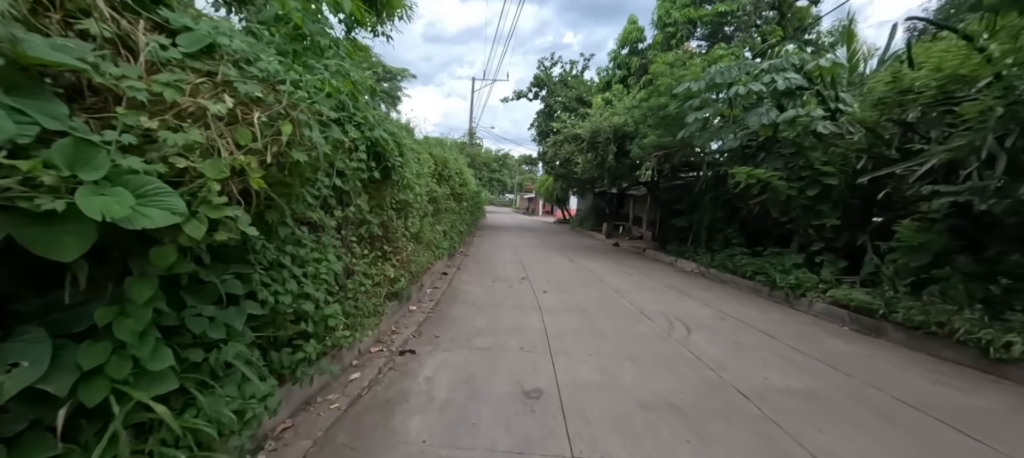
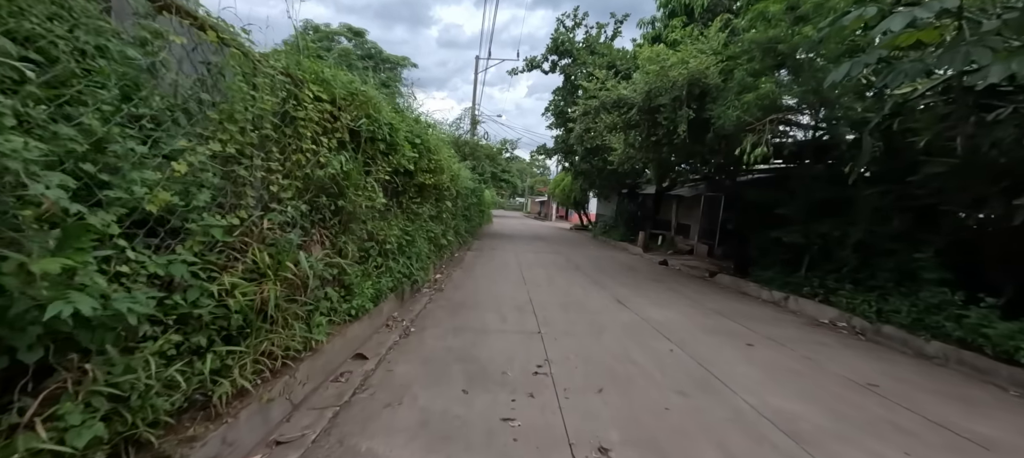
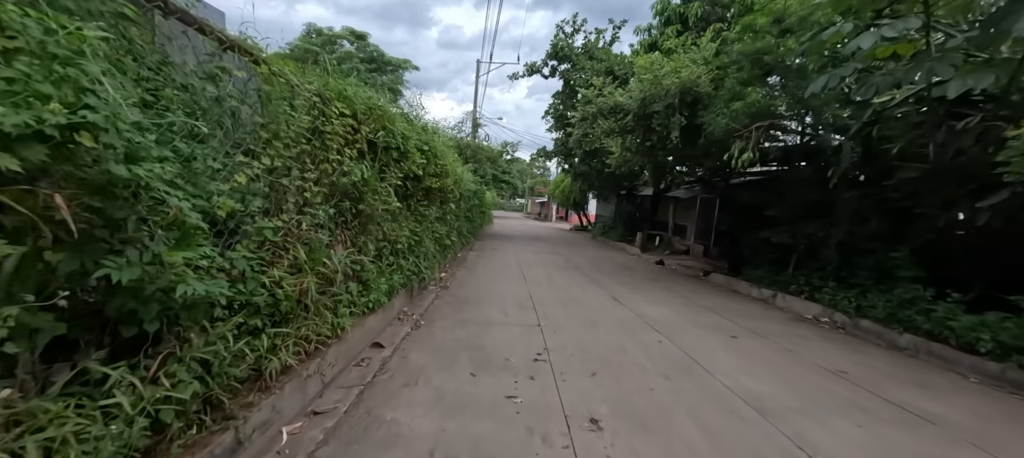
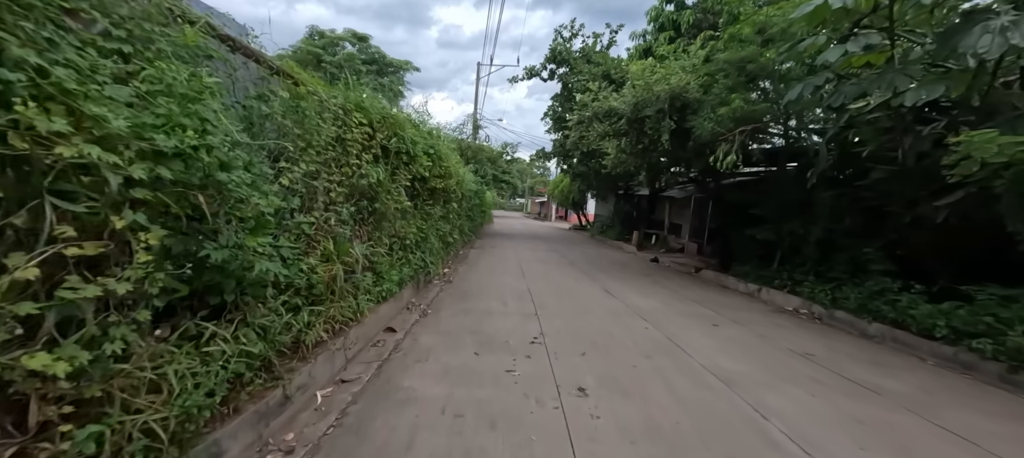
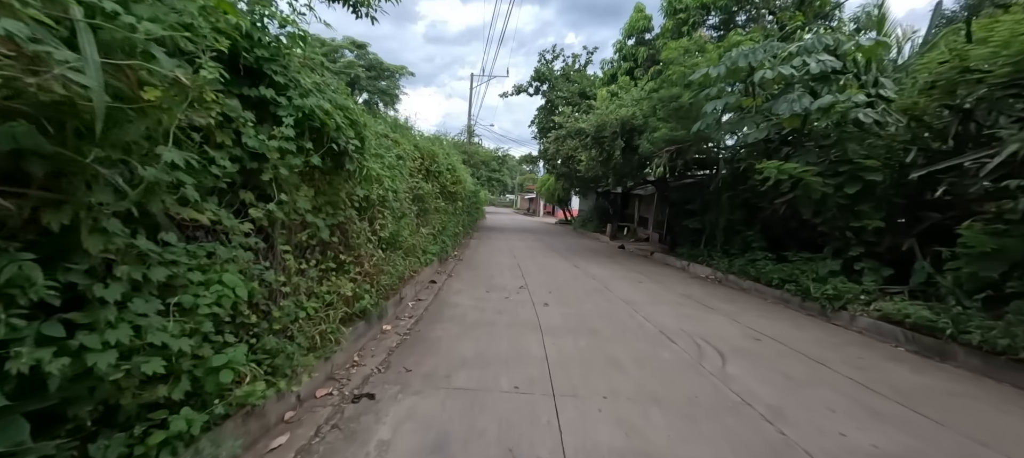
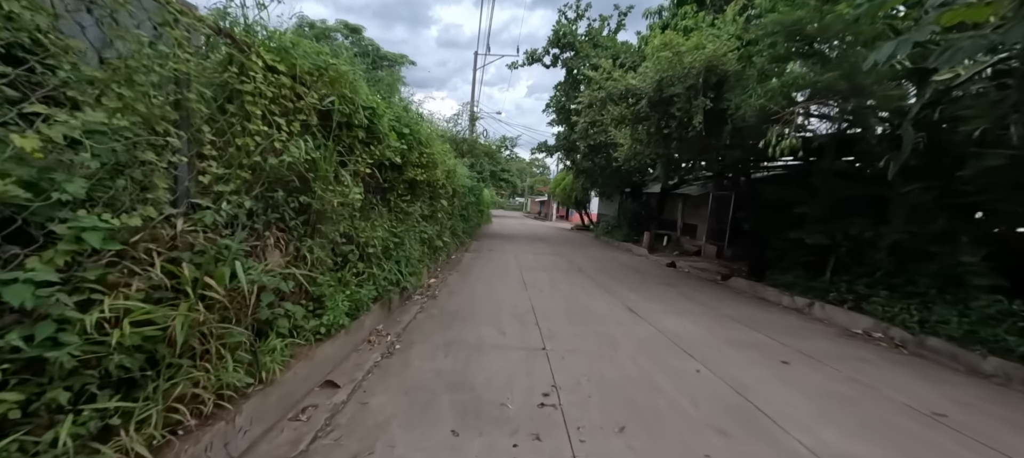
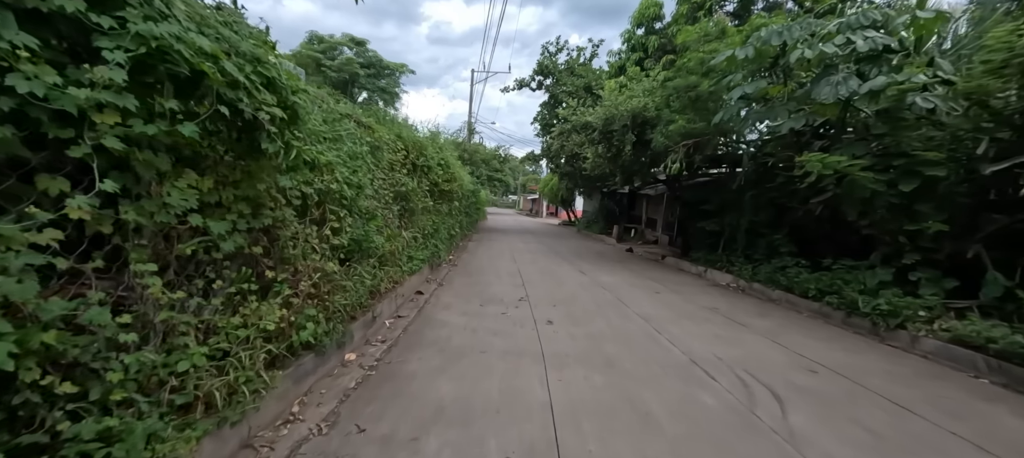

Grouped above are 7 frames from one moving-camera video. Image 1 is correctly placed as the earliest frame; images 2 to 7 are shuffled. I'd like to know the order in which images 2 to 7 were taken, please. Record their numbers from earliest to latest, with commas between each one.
5, 7, 4, 3, 2, 6
